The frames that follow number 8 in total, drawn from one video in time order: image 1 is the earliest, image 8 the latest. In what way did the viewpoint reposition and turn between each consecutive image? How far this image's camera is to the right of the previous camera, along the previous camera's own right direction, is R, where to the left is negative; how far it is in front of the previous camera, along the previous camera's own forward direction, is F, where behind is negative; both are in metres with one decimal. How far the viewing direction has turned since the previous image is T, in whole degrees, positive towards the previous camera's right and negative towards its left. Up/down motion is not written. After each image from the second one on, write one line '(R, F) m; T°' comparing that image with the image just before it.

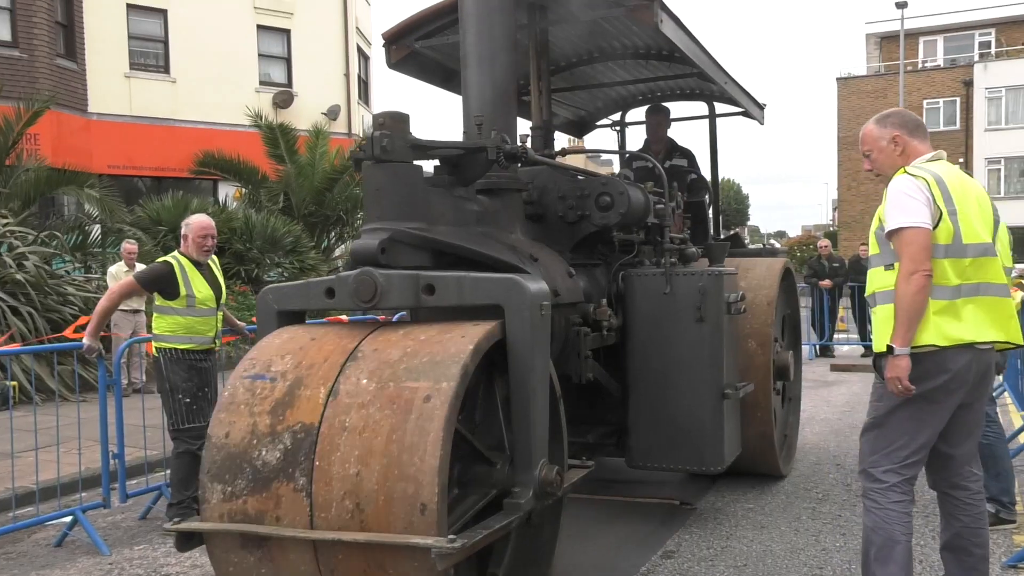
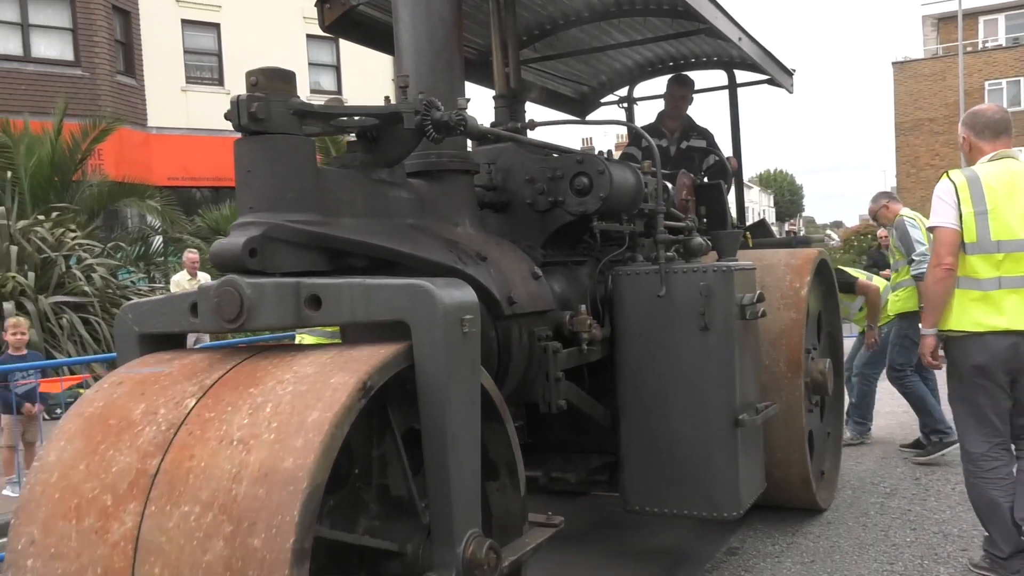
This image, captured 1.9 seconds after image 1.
(+0.4, +0.9) m; -4°
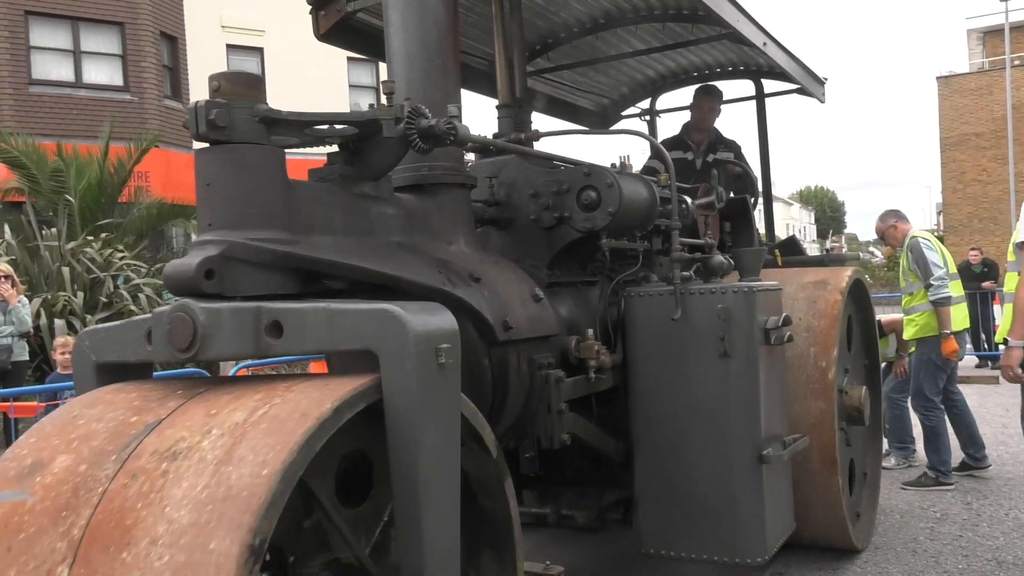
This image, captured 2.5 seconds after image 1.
(+0.2, +0.3) m; -3°
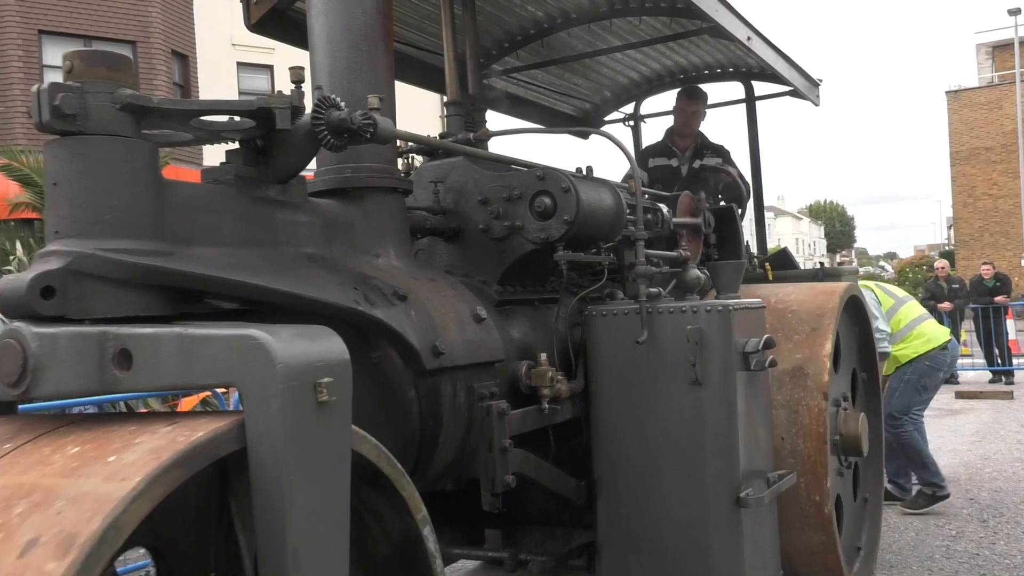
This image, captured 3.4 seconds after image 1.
(+0.2, +0.4) m; -1°
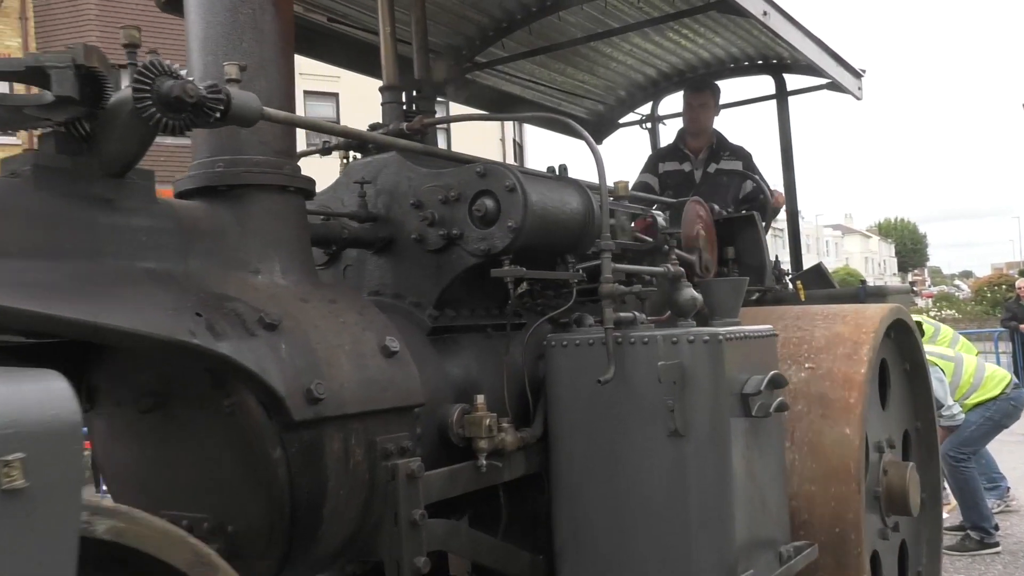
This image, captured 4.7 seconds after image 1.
(+0.4, +0.7) m; -4°
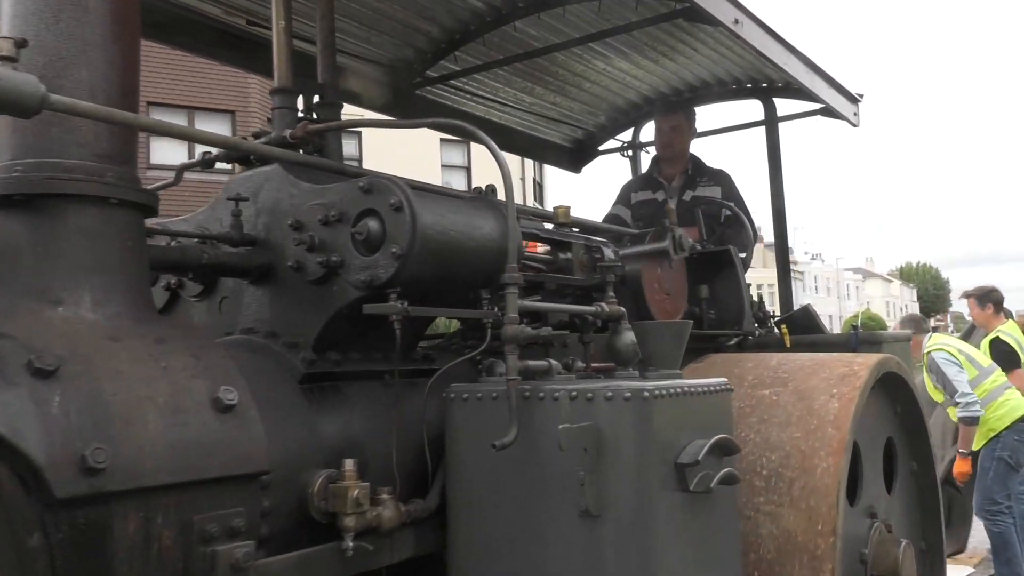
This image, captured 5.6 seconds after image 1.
(+0.3, +0.5) m; -1°
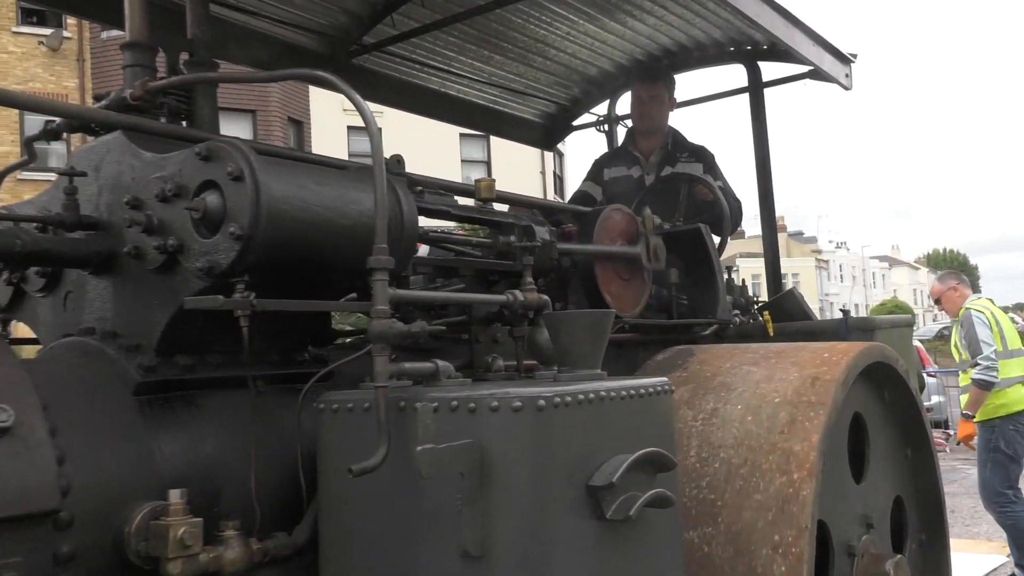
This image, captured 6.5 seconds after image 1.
(+0.3, +0.4) m; -1°
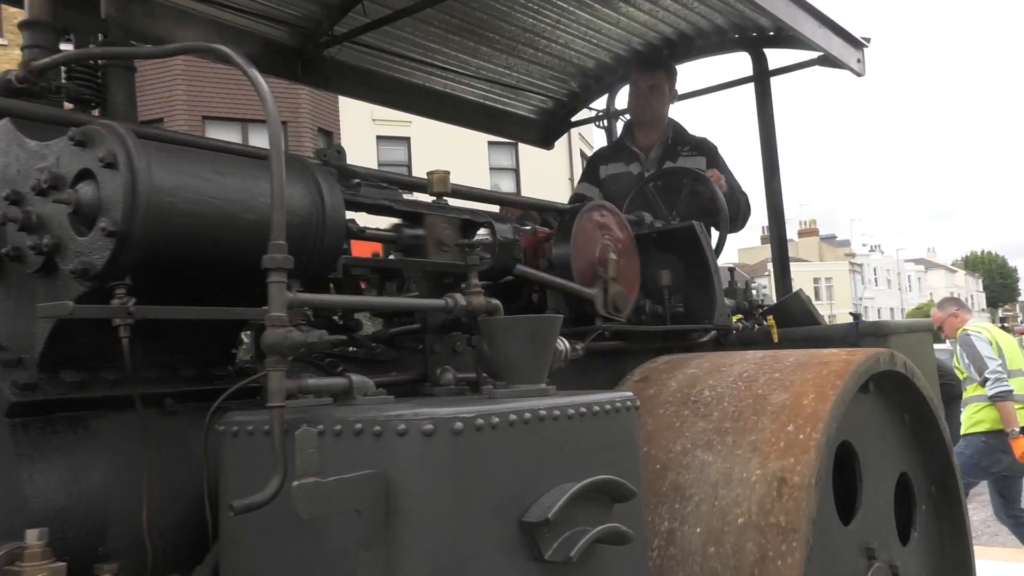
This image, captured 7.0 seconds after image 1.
(+0.2, +0.3) m; -2°
